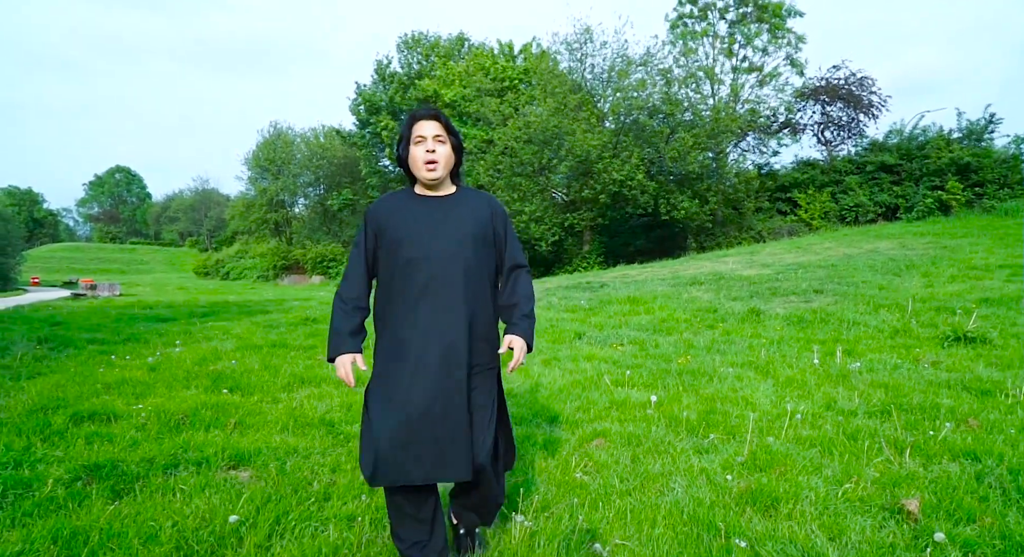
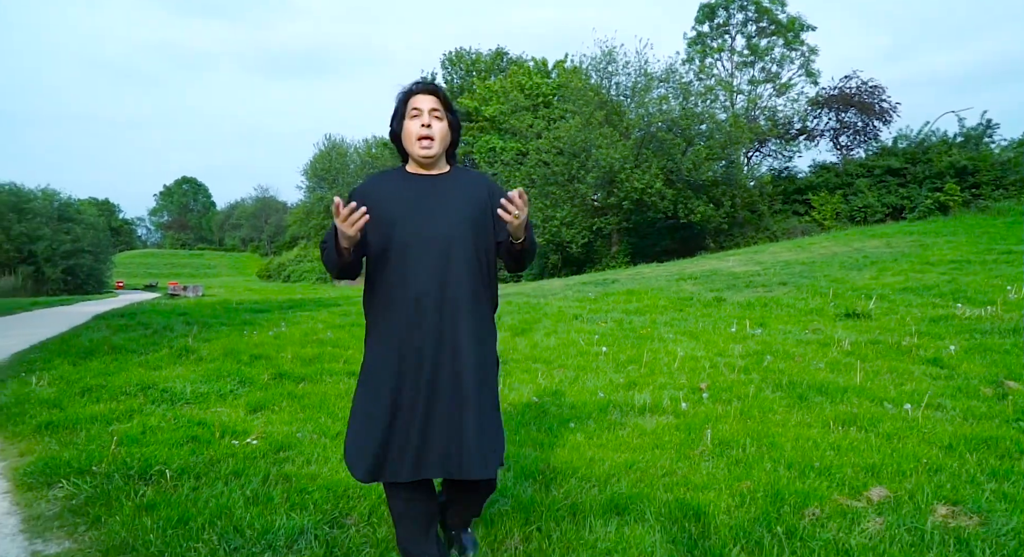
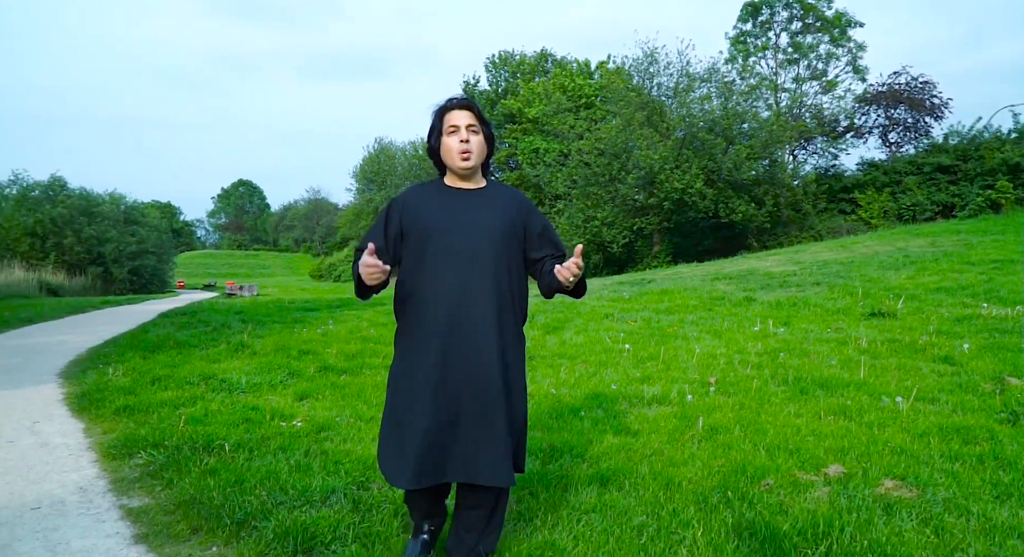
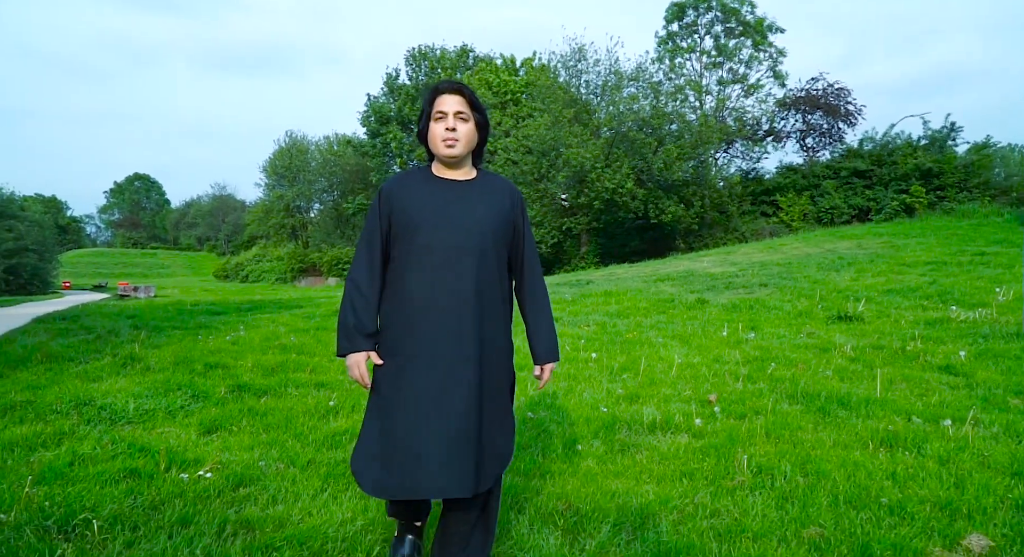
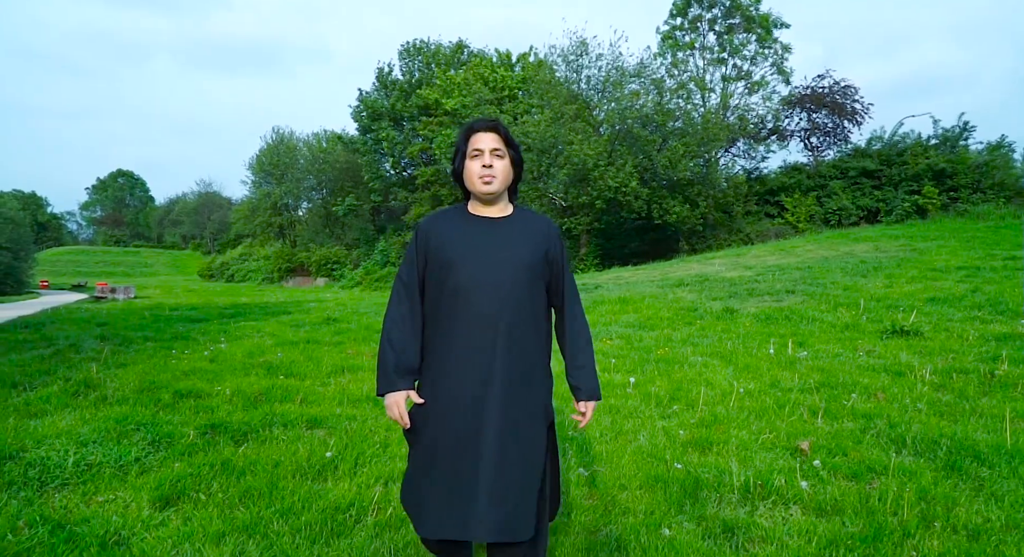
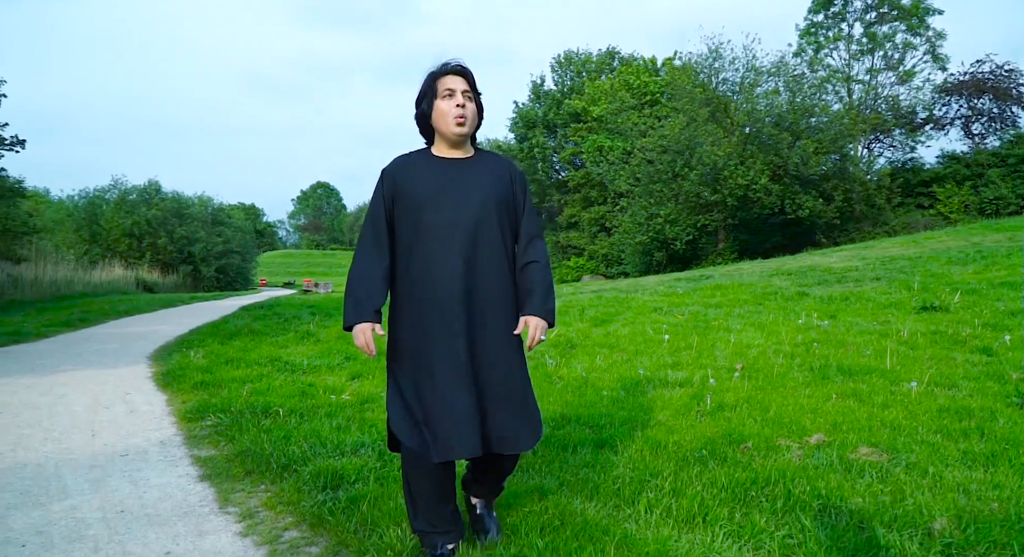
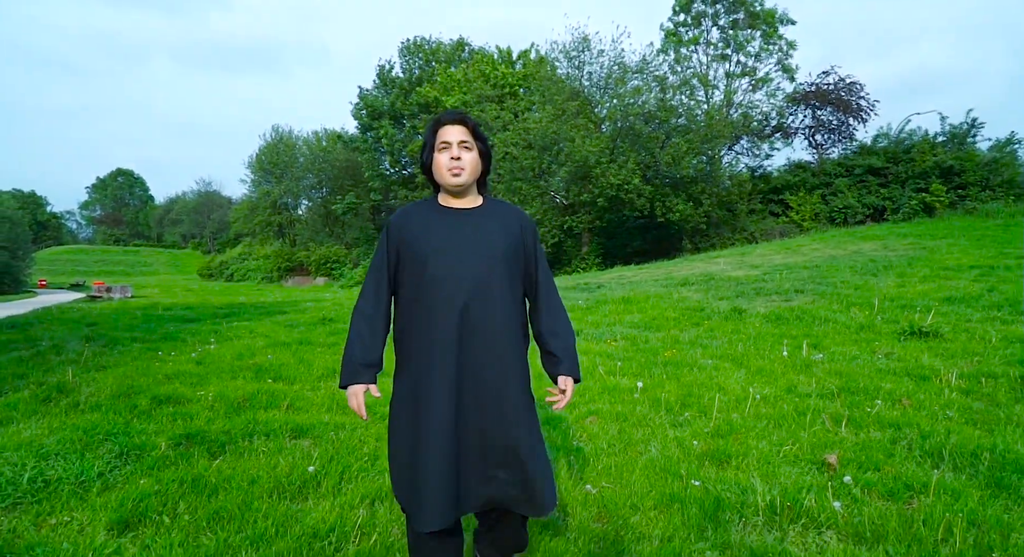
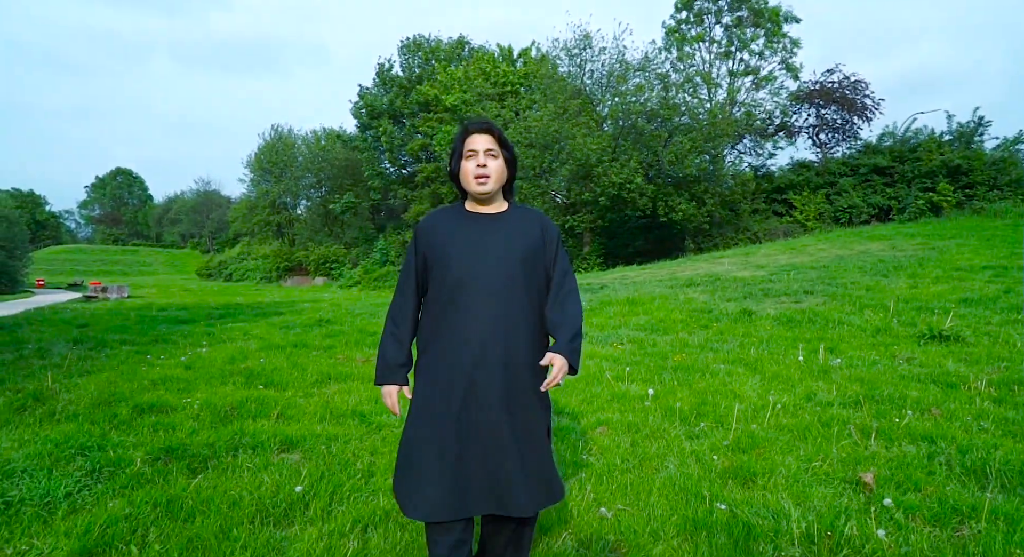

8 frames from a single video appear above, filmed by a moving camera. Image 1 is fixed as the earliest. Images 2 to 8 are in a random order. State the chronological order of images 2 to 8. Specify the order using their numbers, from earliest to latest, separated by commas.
8, 7, 5, 4, 2, 3, 6
